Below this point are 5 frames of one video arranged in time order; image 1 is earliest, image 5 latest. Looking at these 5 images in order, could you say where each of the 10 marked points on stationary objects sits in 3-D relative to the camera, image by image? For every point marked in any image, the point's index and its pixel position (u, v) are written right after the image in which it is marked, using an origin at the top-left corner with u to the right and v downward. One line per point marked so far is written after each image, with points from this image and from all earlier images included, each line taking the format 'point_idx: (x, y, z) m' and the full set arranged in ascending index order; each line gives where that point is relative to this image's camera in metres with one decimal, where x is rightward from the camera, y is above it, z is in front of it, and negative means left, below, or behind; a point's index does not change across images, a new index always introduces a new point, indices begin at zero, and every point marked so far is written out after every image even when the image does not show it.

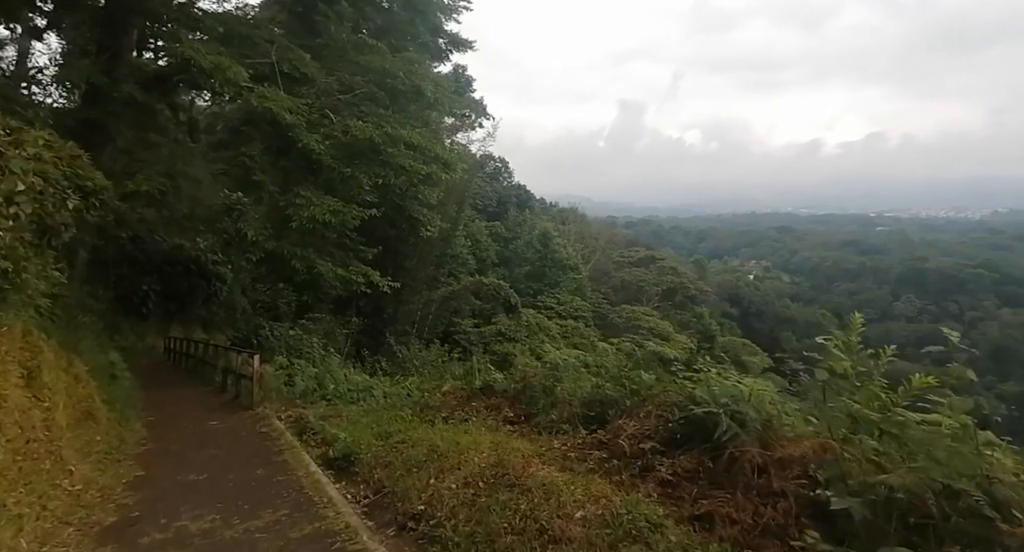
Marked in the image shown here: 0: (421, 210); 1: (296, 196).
0: (-2.4, +1.7, +15.0) m
1: (-4.4, +1.7, +12.0) m
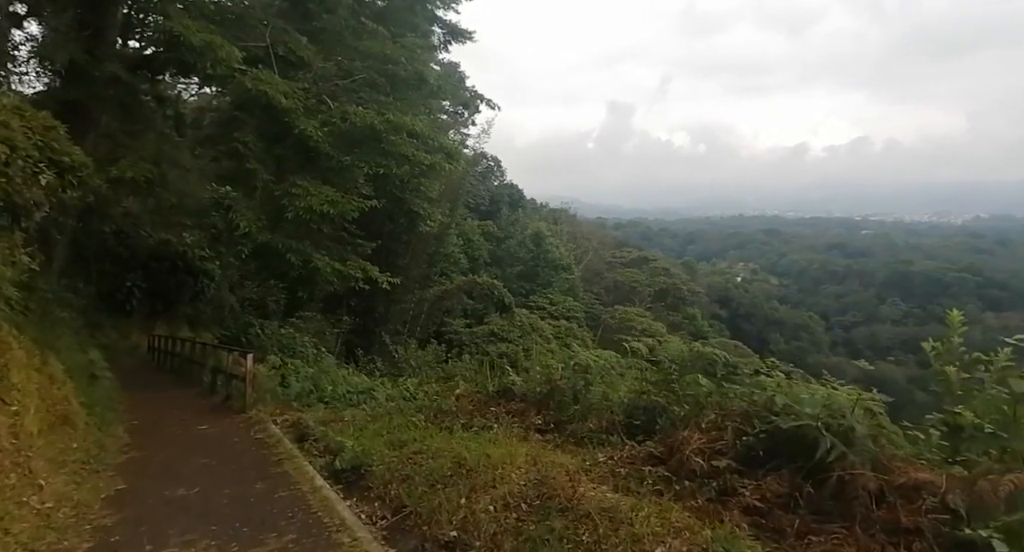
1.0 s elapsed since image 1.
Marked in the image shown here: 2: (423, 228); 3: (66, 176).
0: (-2.2, +1.8, +14.3) m
1: (-4.3, +1.8, +11.3) m
2: (-2.3, +1.2, +15.2) m
3: (-4.1, +0.9, +5.3) m
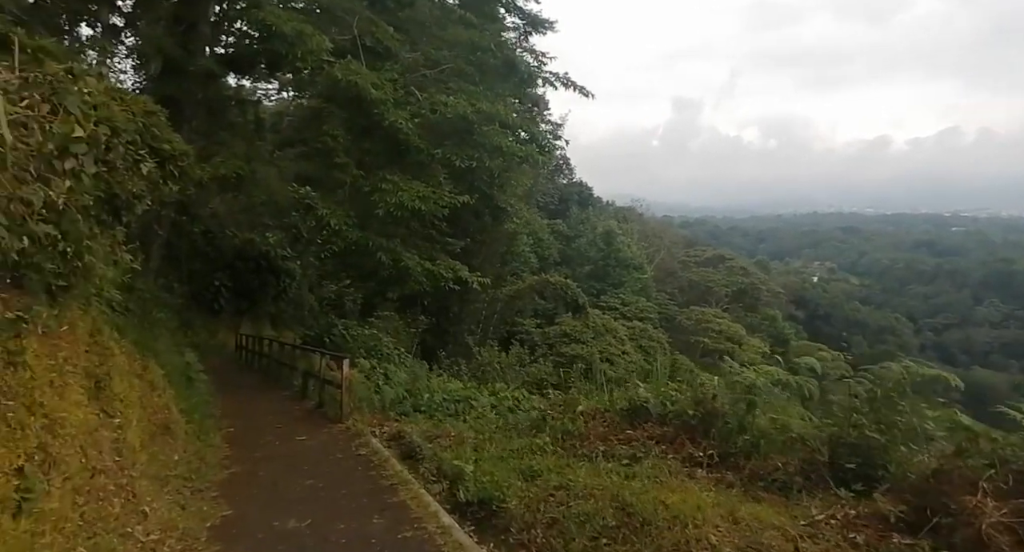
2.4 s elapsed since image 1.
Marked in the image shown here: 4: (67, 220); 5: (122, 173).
0: (-0.1, +1.8, +13.6) m
1: (-2.4, +1.8, +10.8) m
2: (-0.1, +1.2, +14.5) m
3: (-2.8, +0.9, +4.8) m
4: (-2.7, +0.3, +3.6) m
5: (-2.7, +0.7, +4.1) m
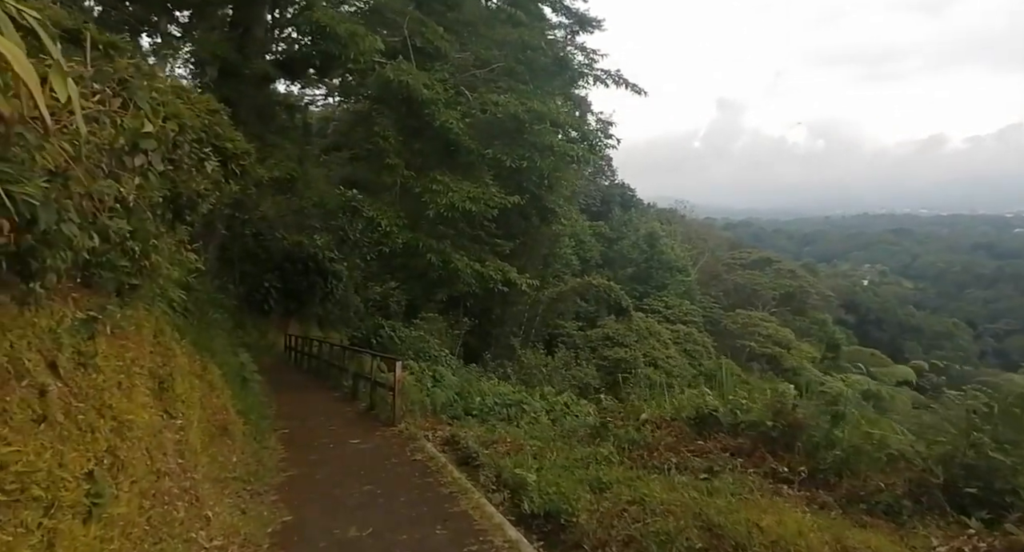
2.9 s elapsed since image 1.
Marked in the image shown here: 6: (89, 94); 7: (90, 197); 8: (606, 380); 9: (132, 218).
0: (+1.0, +1.7, +13.4) m
1: (-1.5, +1.7, +10.7) m
2: (+1.1, +1.2, +14.3) m
3: (-2.3, +0.9, +4.8) m
4: (-2.3, +0.3, +3.5) m
5: (-2.3, +0.7, +4.1) m
6: (-2.0, +0.9, +2.8) m
7: (-2.0, +0.4, +2.8) m
8: (+2.6, -3.2, +18.4) m
9: (-2.3, +0.3, +3.5) m
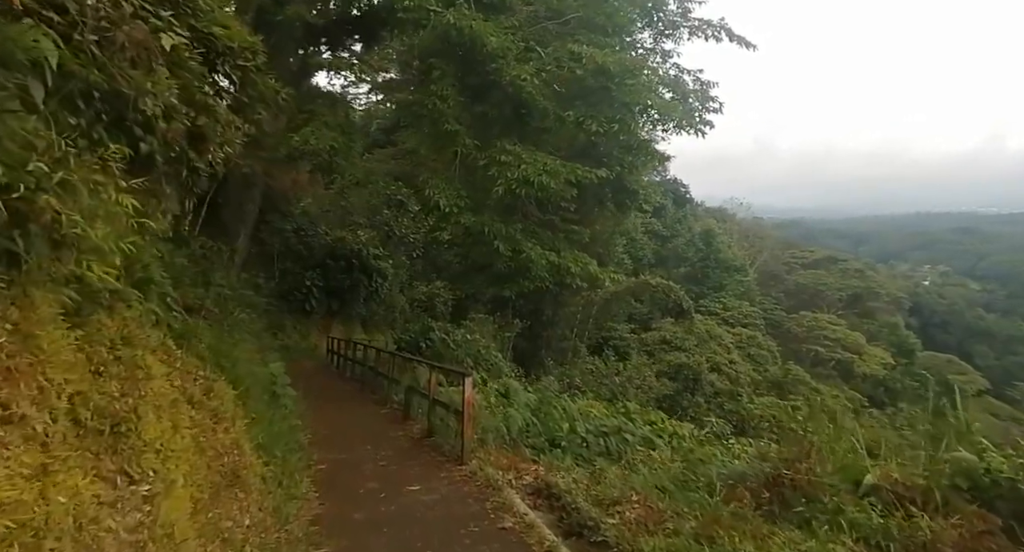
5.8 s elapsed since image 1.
0: (+2.5, +1.8, +11.2) m
1: (-0.2, +1.8, +8.7) m
2: (+2.6, +1.3, +12.1) m
3: (-1.4, +1.0, +2.9) m
4: (-1.5, +0.5, +1.6) m
5: (-1.4, +0.8, +2.2) m
6: (-1.3, +1.0, +0.9) m
7: (-1.2, +0.5, +0.8) m
8: (+4.4, -3.1, +16.1) m
9: (-1.5, +0.5, +1.6) m
